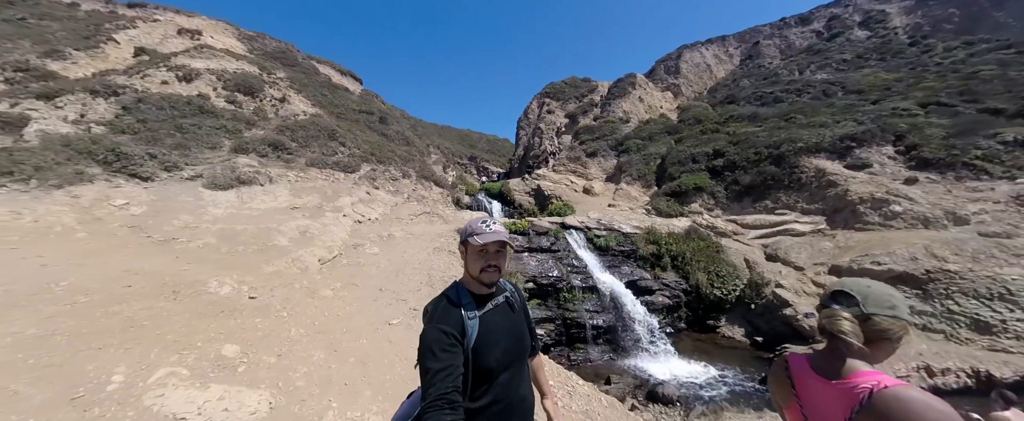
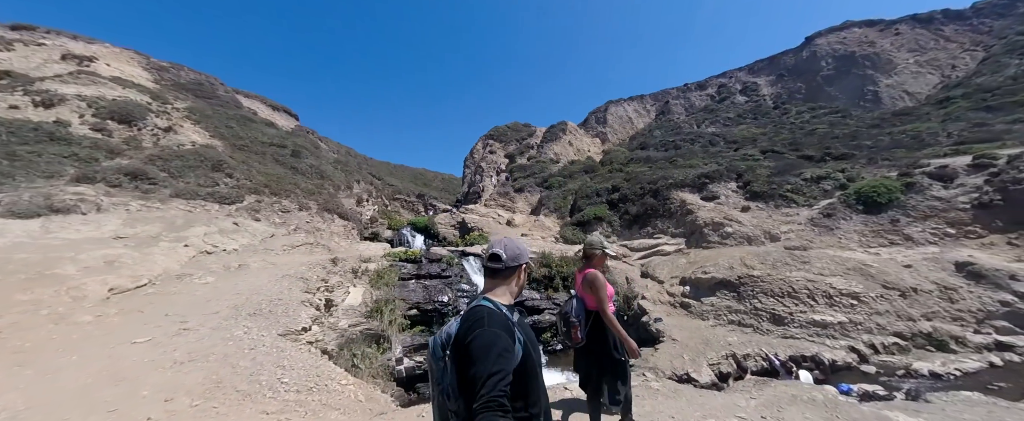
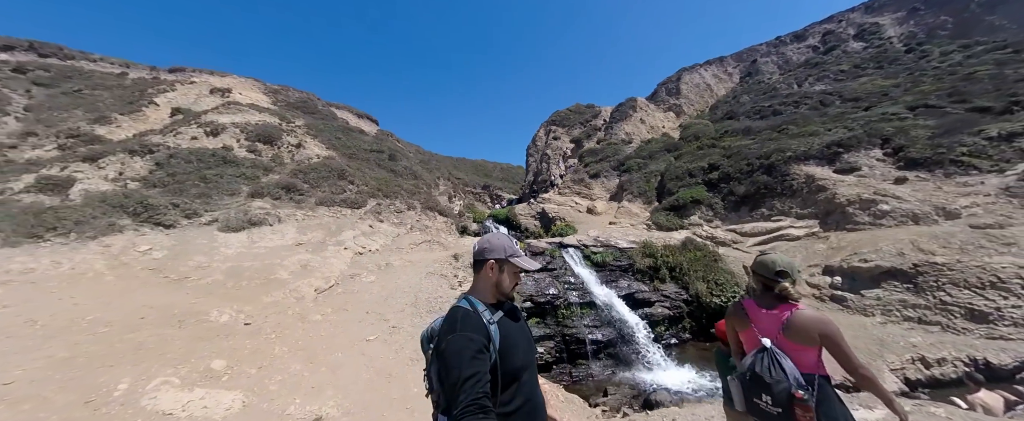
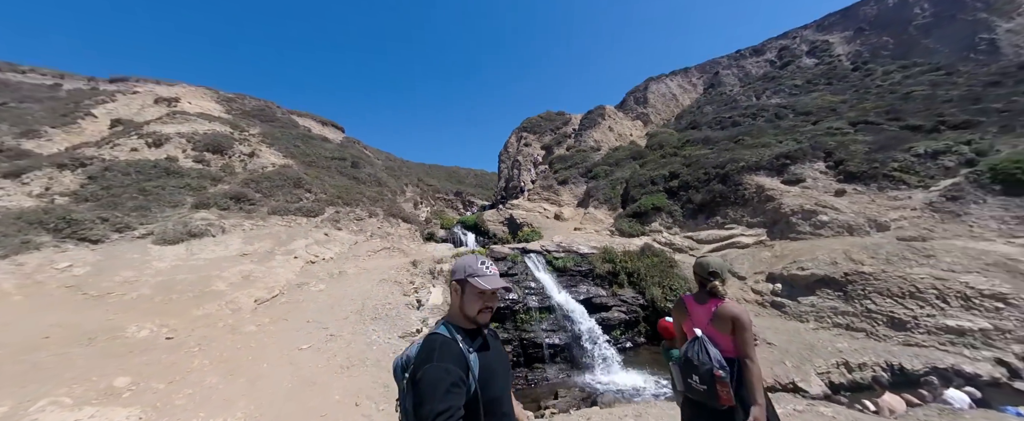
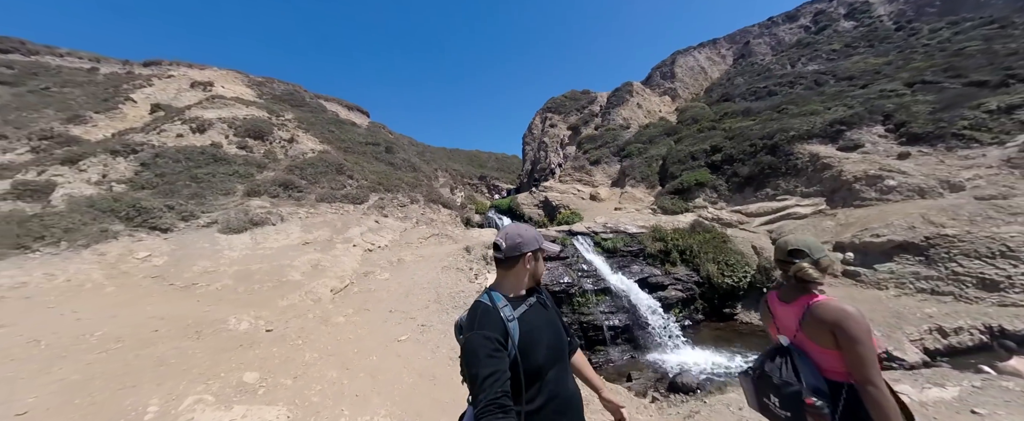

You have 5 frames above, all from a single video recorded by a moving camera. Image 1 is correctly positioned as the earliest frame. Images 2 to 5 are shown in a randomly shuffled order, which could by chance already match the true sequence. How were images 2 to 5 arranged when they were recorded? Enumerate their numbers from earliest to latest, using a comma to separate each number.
5, 3, 4, 2
